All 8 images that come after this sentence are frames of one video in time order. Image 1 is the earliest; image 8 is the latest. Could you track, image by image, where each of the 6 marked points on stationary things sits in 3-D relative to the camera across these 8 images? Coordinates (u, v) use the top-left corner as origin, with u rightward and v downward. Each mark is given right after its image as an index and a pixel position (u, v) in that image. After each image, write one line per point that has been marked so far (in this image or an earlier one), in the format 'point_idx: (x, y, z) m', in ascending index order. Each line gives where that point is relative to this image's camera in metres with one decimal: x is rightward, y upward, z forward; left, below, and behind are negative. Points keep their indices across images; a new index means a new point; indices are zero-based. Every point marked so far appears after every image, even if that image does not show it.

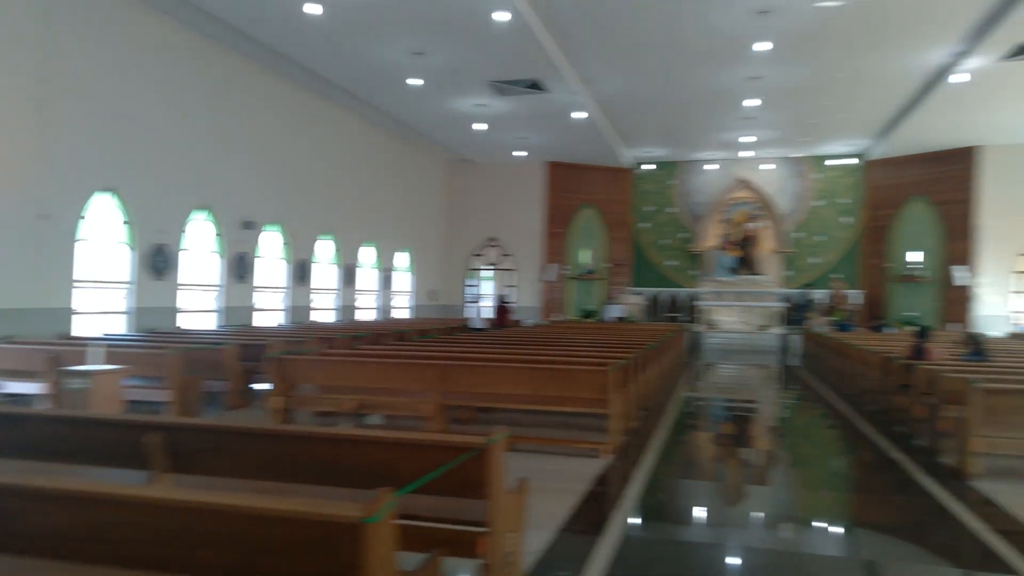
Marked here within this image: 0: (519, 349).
0: (+0.1, -0.6, +7.5) m
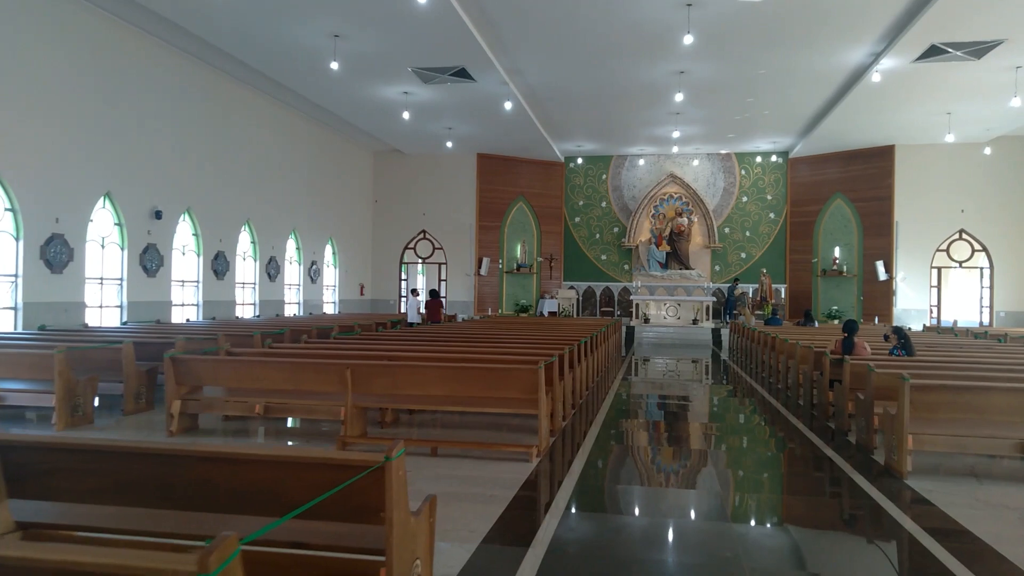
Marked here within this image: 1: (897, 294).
0: (-0.6, -0.6, +7.1) m
1: (+9.6, -0.2, +18.0) m
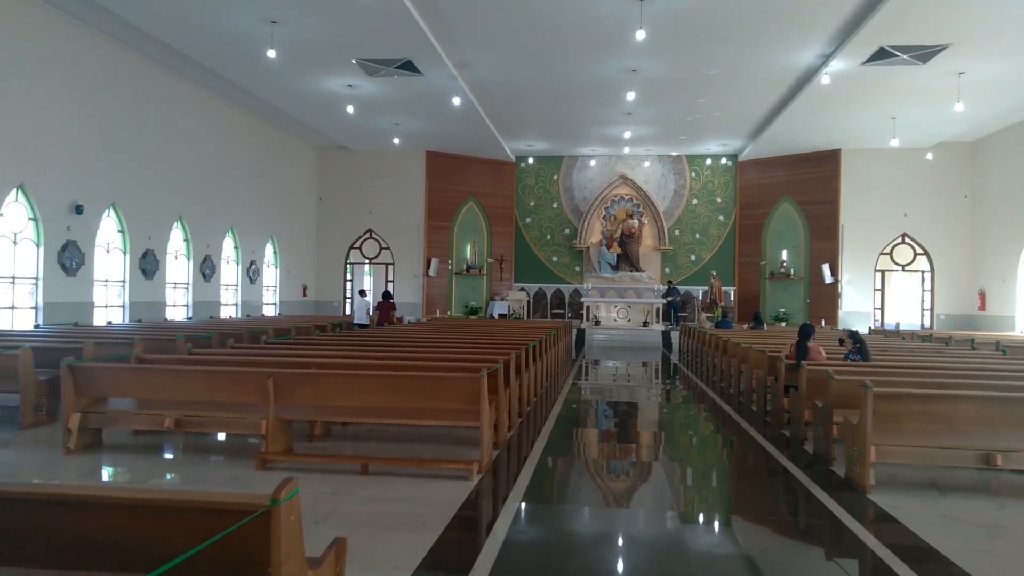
0: (-1.2, -0.6, +6.7) m
1: (+8.4, -0.2, +18.2) m
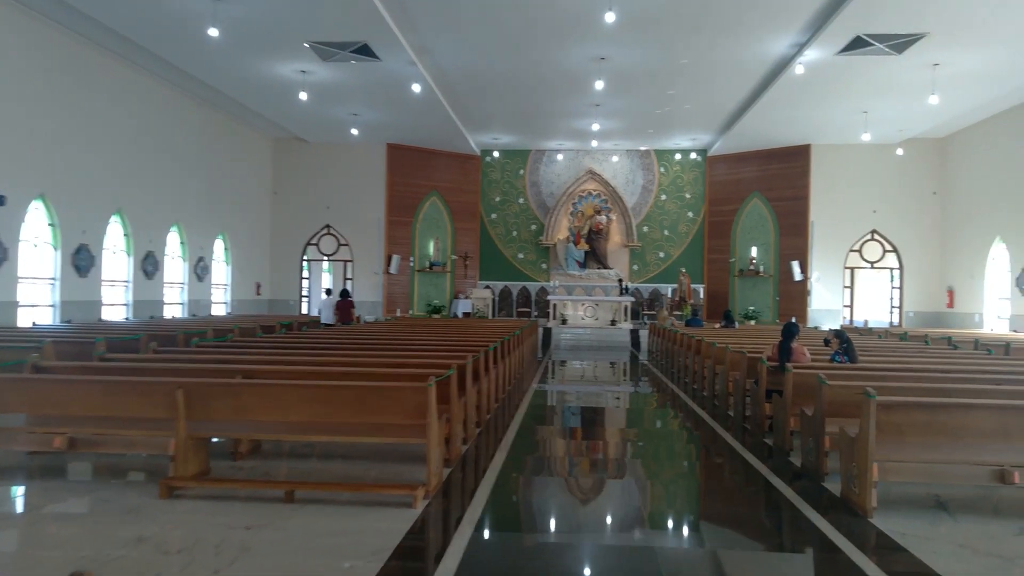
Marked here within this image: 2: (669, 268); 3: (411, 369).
0: (-1.5, -0.6, +6.0) m
1: (+7.5, -0.2, +17.9) m
2: (+4.4, +0.5, +20.0) m
3: (-0.7, -0.6, +5.2) m
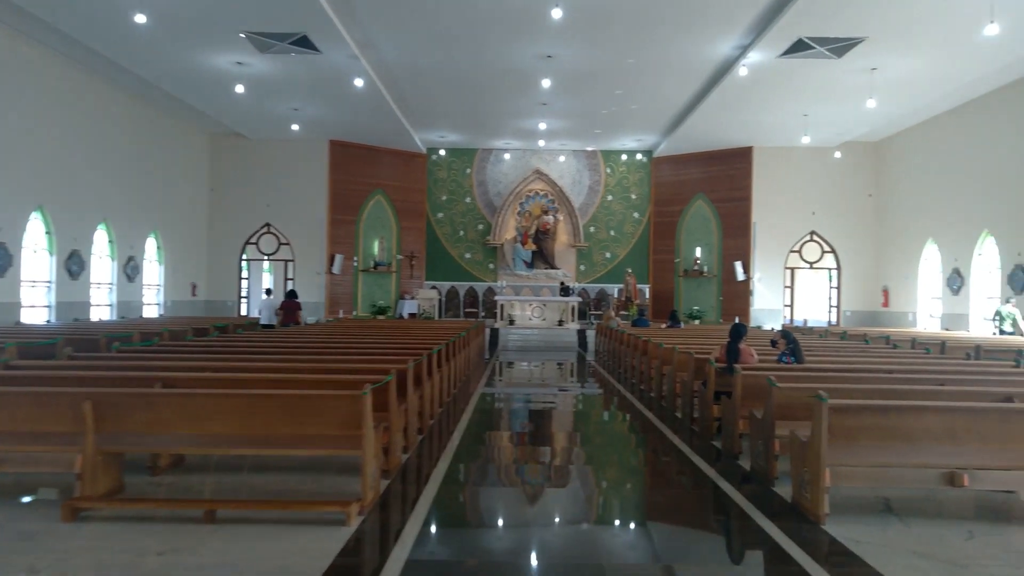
0: (-2.0, -0.6, +5.7) m
1: (+6.1, -0.2, +18.2) m
2: (+2.9, +0.5, +20.0) m
3: (-1.1, -0.6, +4.9) m
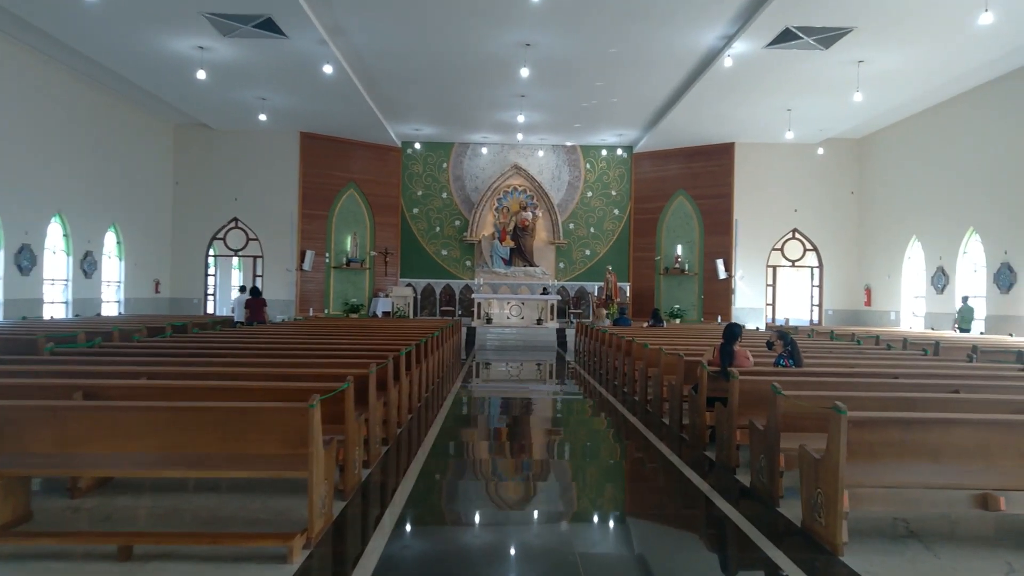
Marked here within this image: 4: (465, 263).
0: (-2.1, -0.5, +5.1) m
1: (+5.6, -0.1, +17.9) m
2: (+2.3, +0.6, +19.6) m
3: (-1.3, -0.6, +4.3) m
4: (-1.3, +0.7, +19.6) m
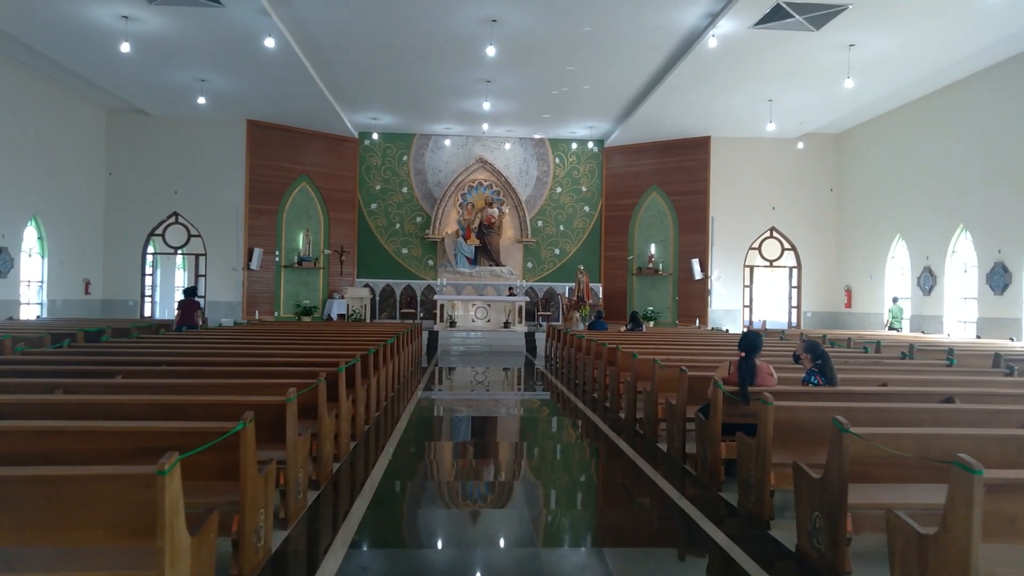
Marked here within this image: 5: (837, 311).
0: (-2.3, -0.5, +3.9) m
1: (+4.8, -0.1, +17.0) m
2: (+1.4, +0.6, +18.6) m
3: (-1.4, -0.6, +3.2) m
4: (-2.2, +0.7, +18.4) m
5: (+7.8, -0.5, +17.2) m
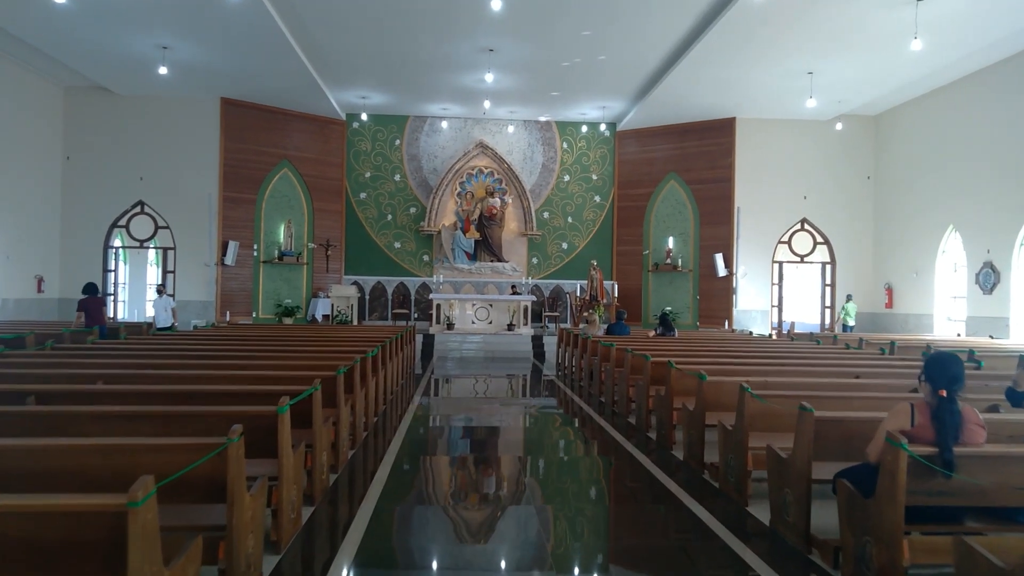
0: (-2.2, -0.5, +2.2) m
1: (+4.8, -0.1, +15.4) m
2: (+1.4, +0.6, +17.0) m
3: (-1.3, -0.5, +1.5) m
4: (-2.1, +0.7, +16.7) m
5: (+7.9, -0.5, +15.5) m
